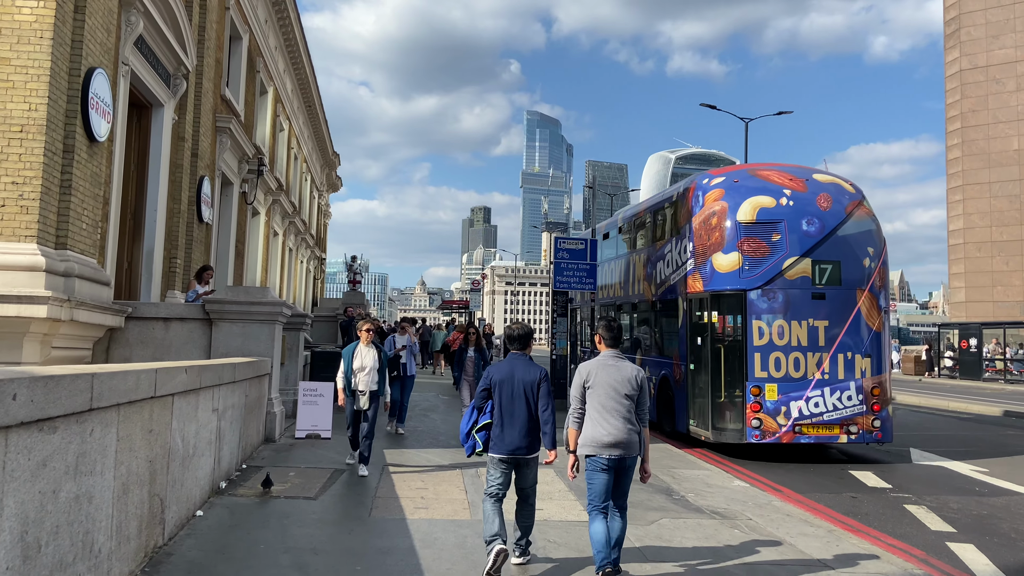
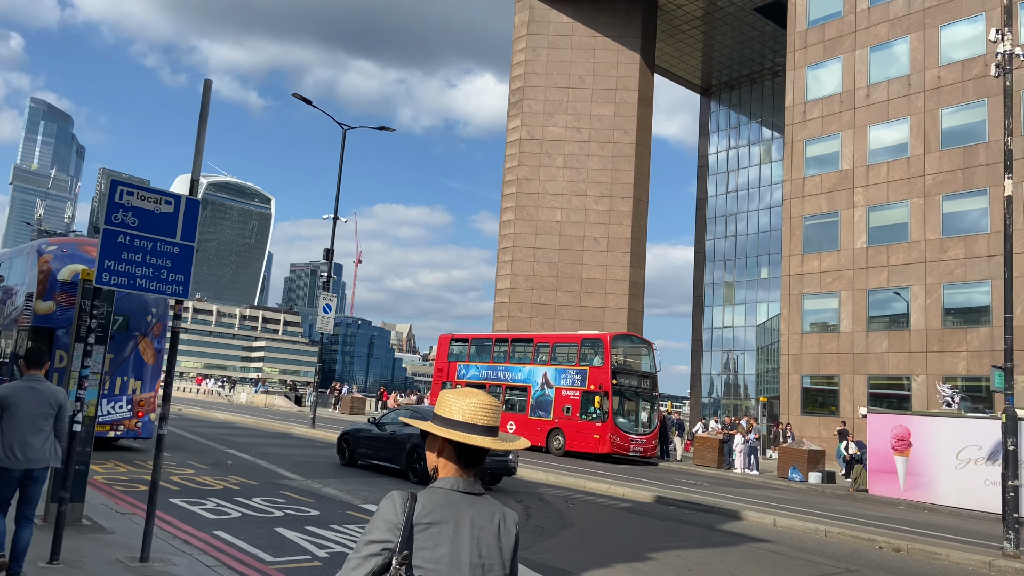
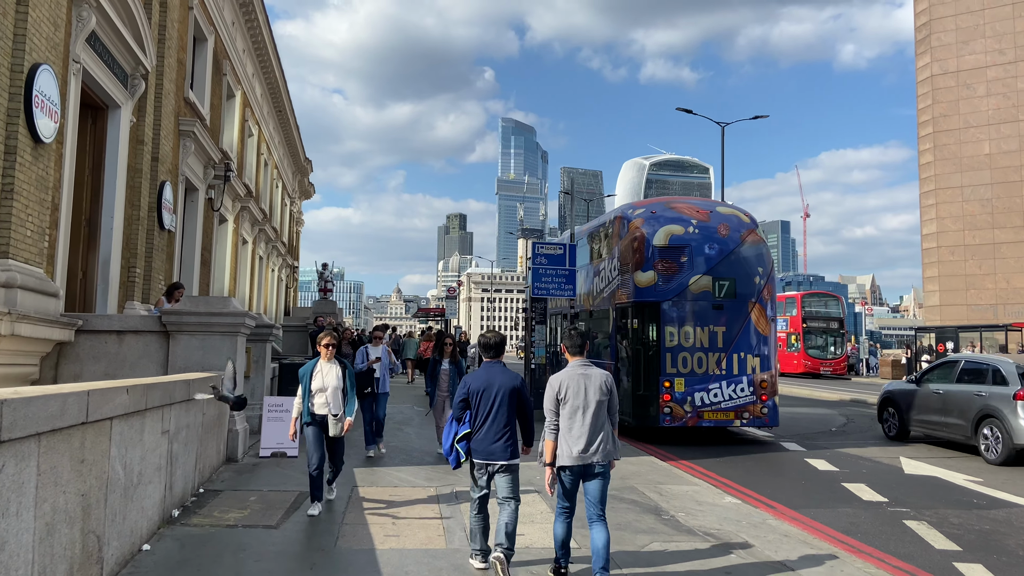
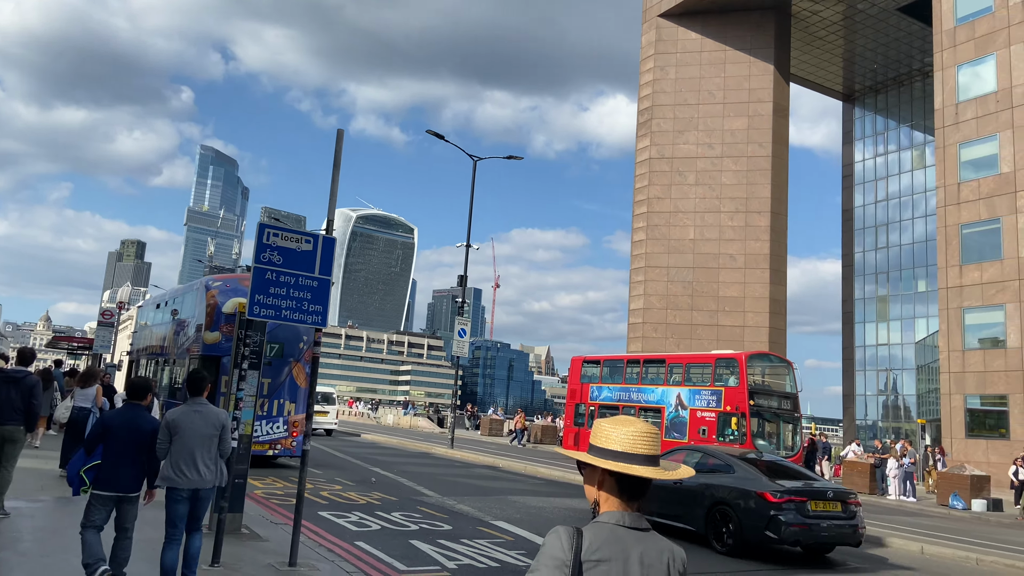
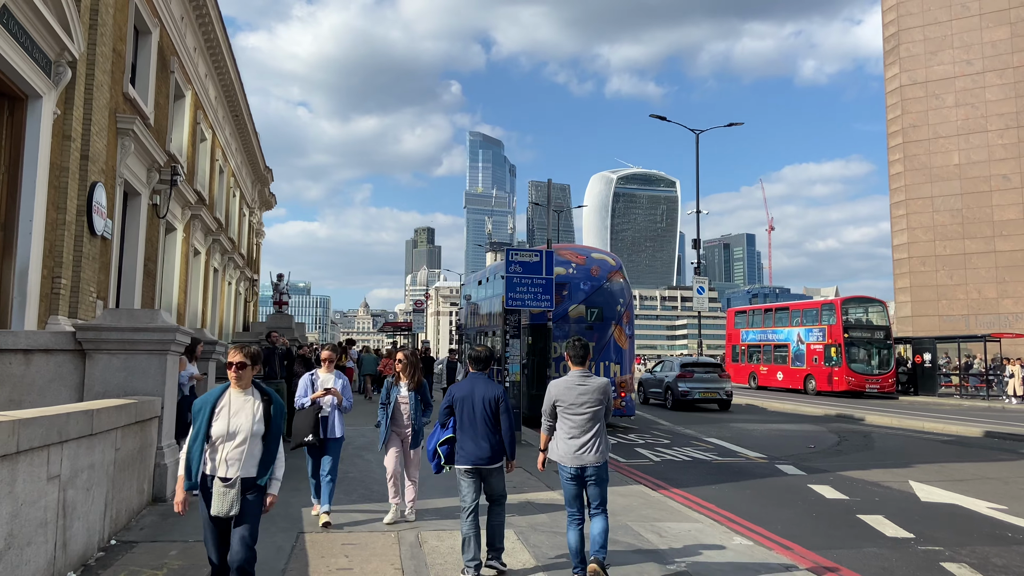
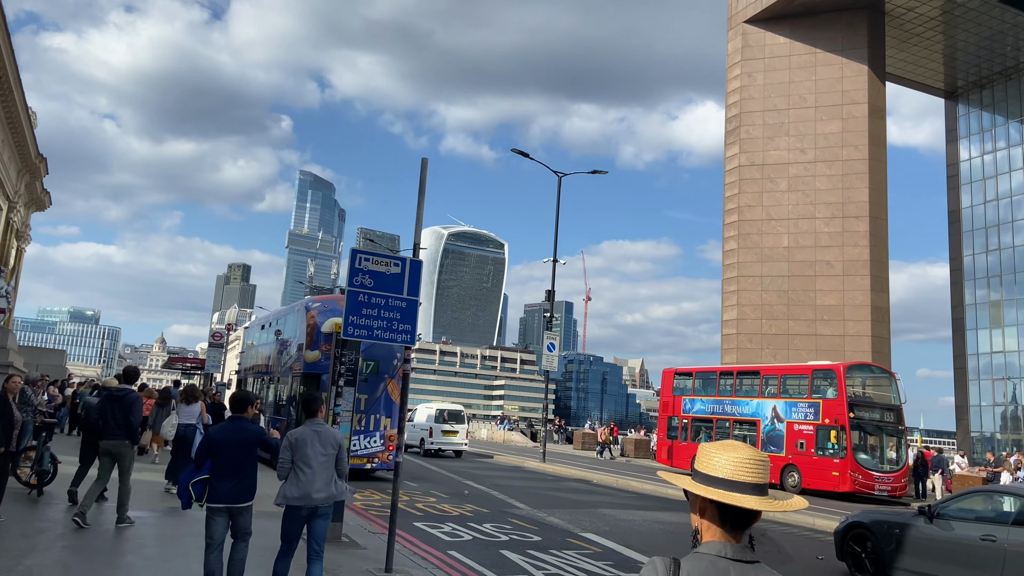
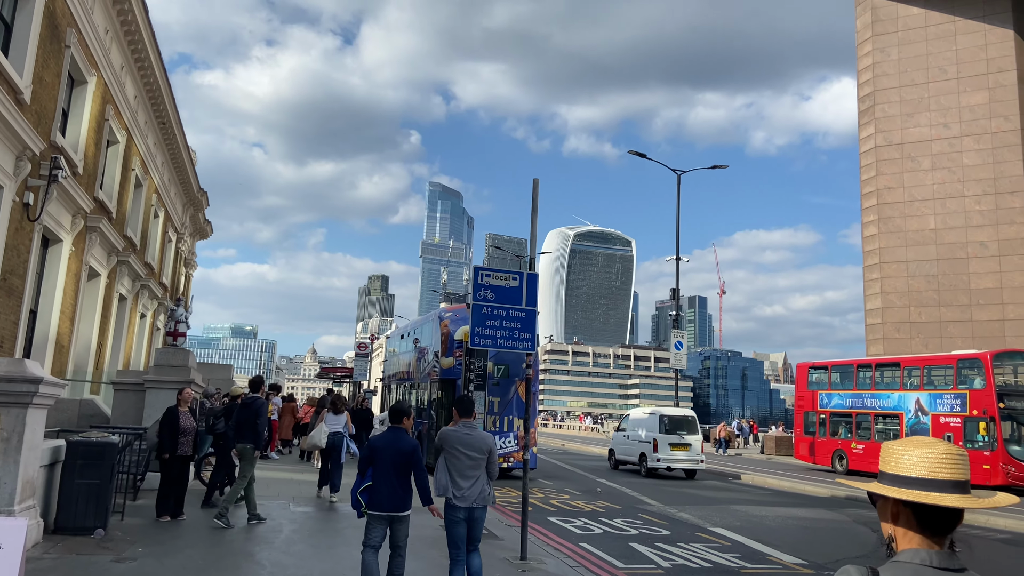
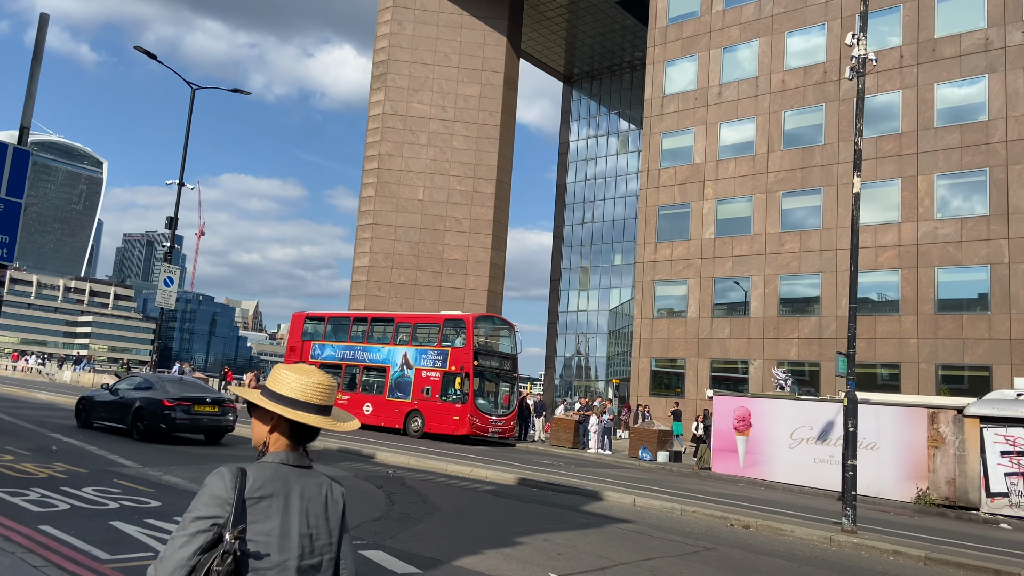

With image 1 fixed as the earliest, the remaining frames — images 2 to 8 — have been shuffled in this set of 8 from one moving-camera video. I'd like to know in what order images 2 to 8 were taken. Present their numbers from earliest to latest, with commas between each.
3, 5, 7, 6, 4, 2, 8
